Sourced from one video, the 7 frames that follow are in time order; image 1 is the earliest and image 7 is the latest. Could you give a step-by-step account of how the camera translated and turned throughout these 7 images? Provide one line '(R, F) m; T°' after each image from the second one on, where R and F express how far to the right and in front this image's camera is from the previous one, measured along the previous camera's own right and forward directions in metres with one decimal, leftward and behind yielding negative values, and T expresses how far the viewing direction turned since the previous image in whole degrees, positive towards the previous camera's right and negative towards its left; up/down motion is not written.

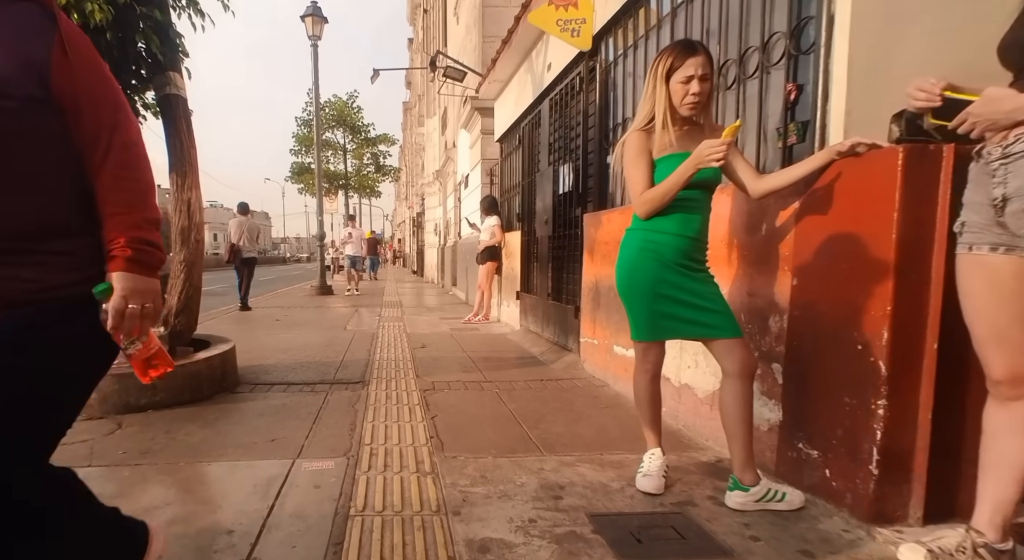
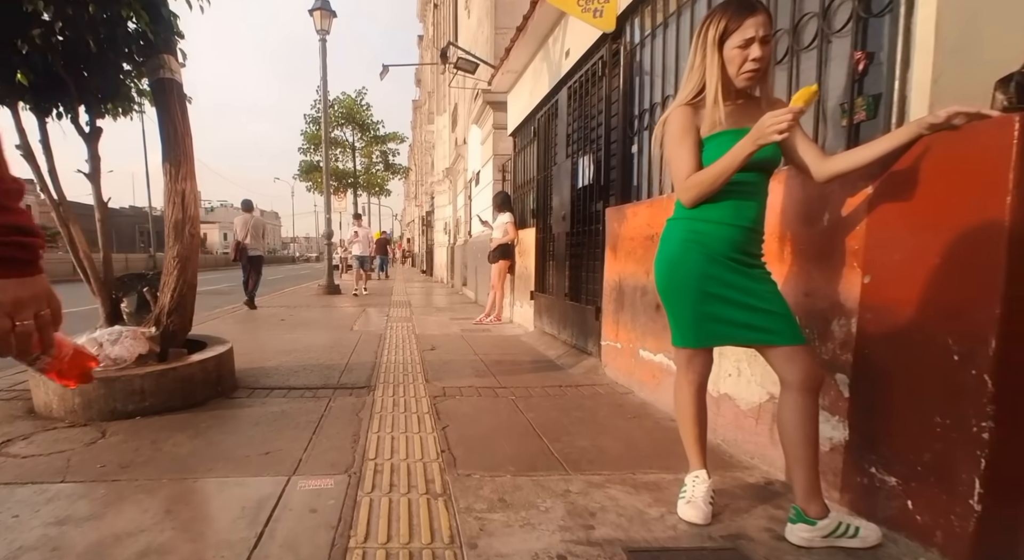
(-0.1, +0.3) m; -1°
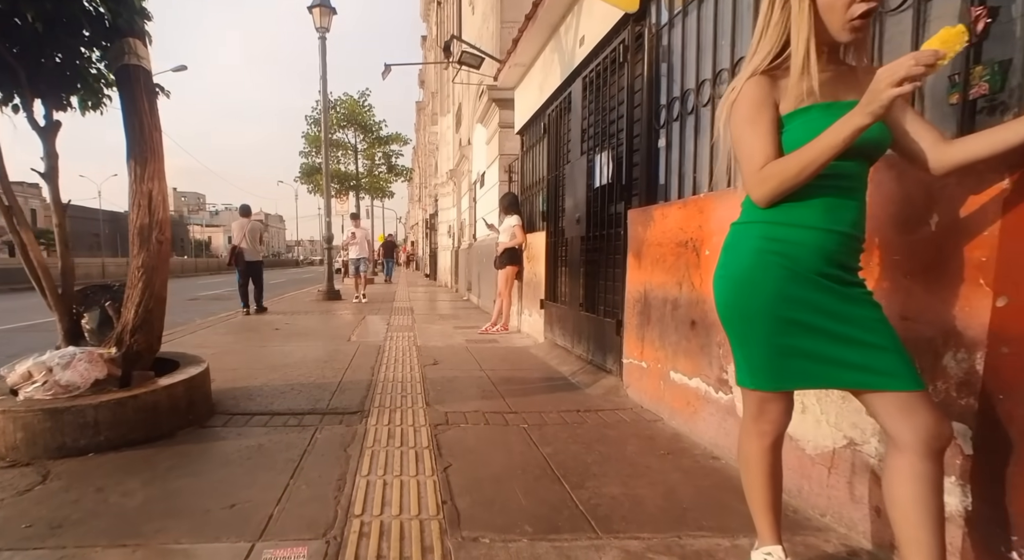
(0.0, +0.5) m; 0°
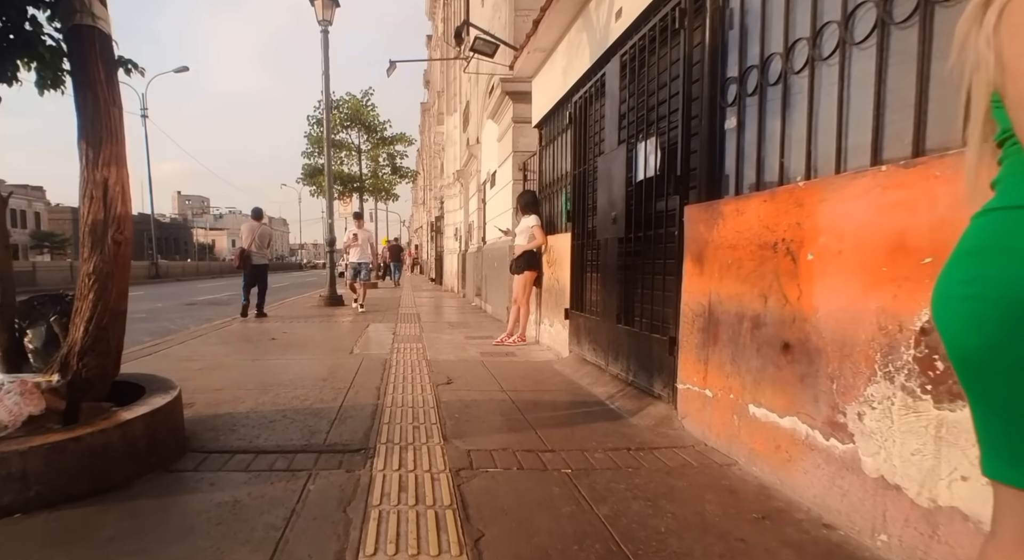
(-0.2, +0.7) m; 0°
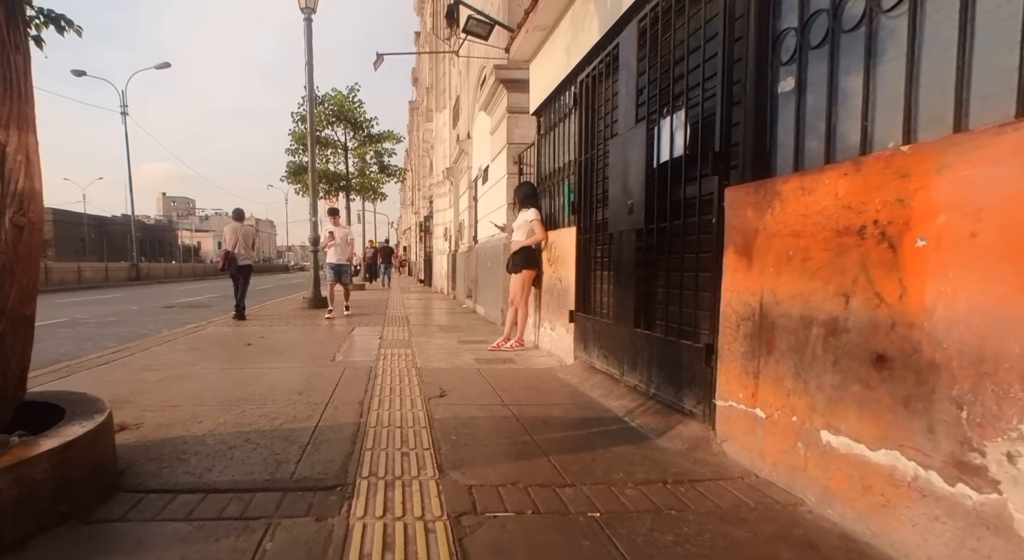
(-0.1, +0.6) m; +1°
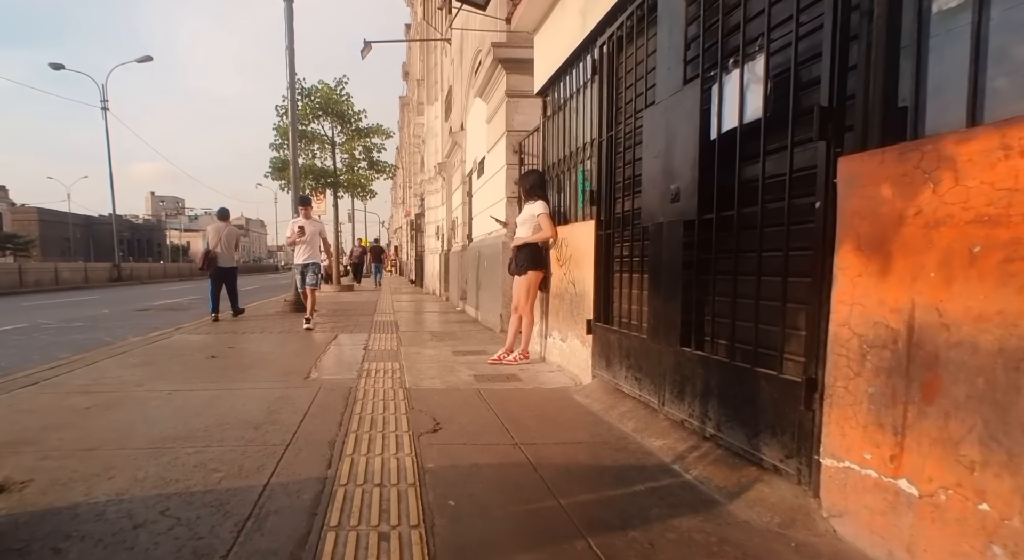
(-0.1, +0.9) m; +1°
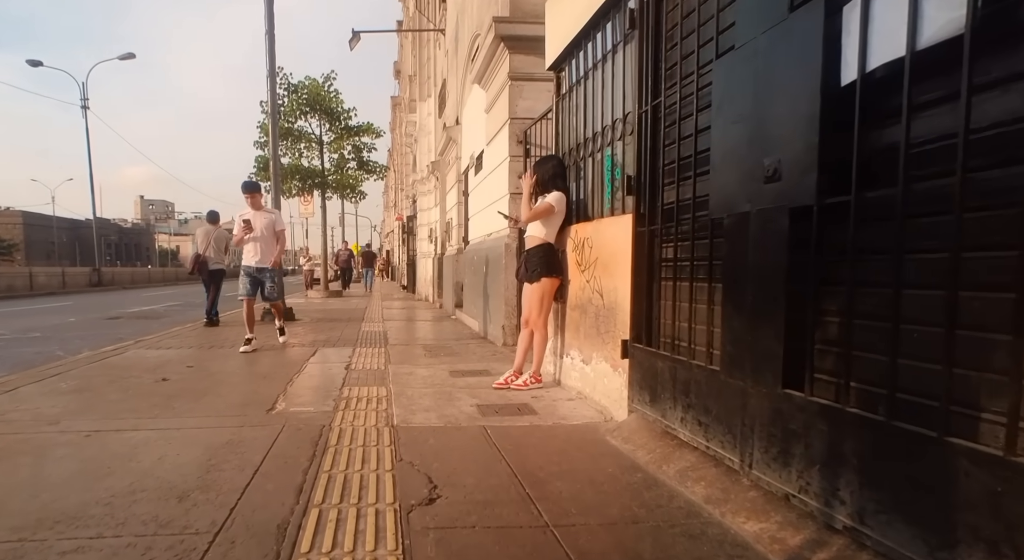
(-0.1, +1.0) m; +1°
